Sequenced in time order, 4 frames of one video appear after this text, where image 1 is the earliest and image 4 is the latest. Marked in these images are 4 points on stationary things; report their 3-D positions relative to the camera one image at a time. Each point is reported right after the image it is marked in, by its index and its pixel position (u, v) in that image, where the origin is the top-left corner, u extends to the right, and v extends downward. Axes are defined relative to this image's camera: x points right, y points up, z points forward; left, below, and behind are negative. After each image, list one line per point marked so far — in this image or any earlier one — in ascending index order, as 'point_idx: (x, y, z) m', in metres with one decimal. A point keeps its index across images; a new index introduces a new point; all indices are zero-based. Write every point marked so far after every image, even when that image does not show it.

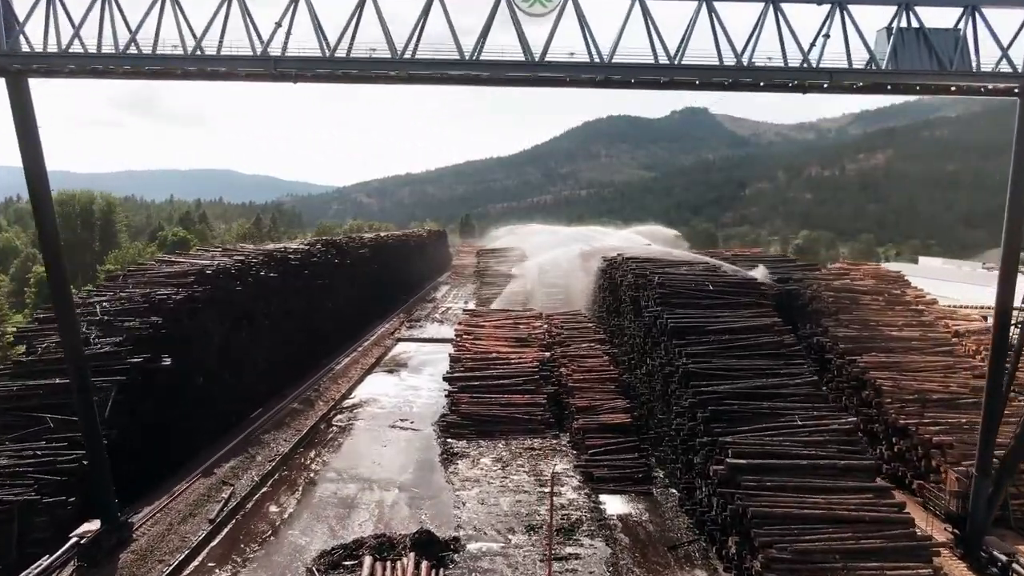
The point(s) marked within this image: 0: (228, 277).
0: (-6.2, +0.2, +16.7) m
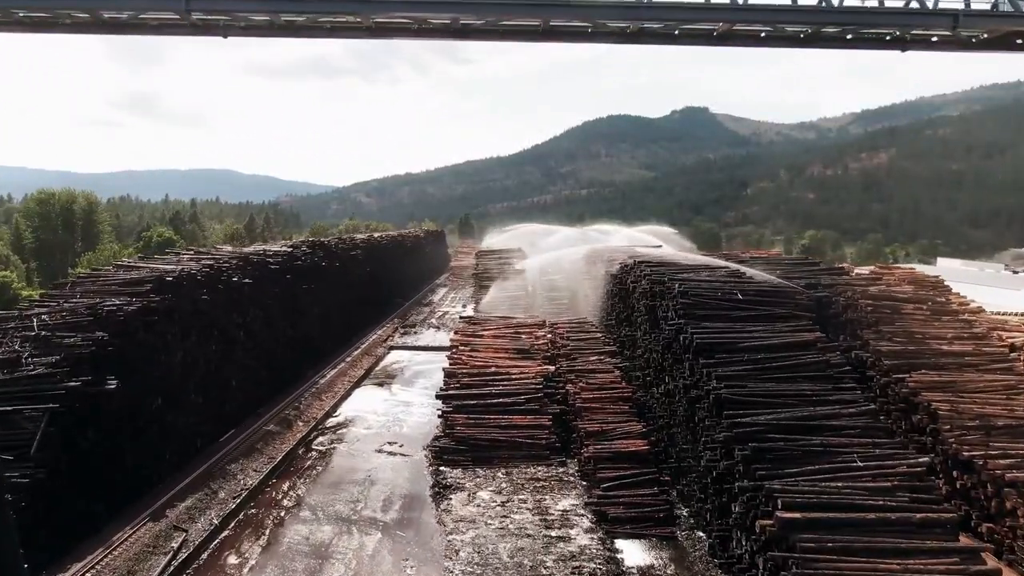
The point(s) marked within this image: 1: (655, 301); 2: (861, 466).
0: (-6.2, +0.1, +14.8) m
1: (+2.8, -0.3, +14.9) m
2: (+4.1, -2.1, +9.0) m
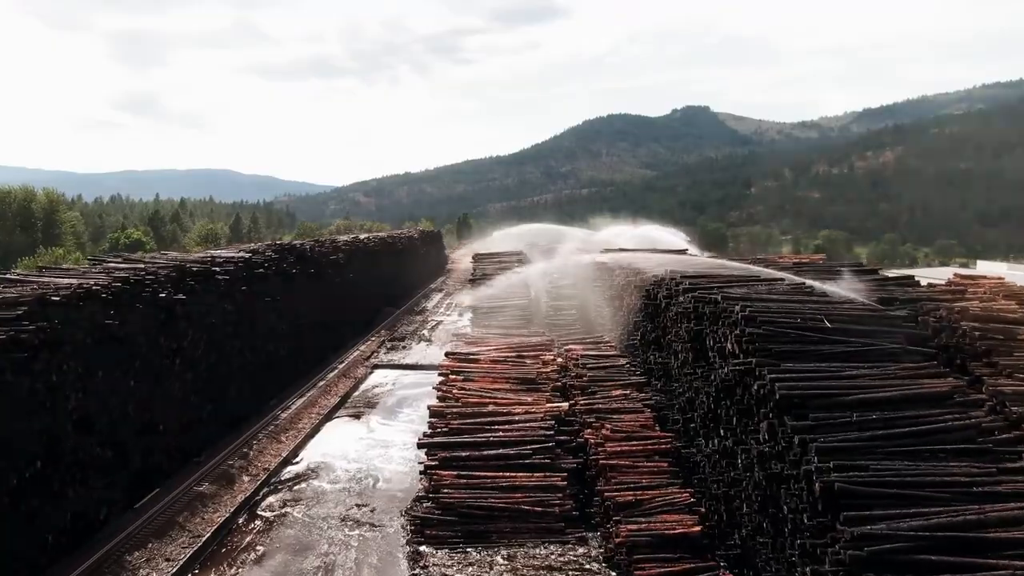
0: (-6.2, -0.2, +11.3) m
1: (+2.8, -0.6, +11.4) m
2: (+4.2, -2.4, +5.5) m
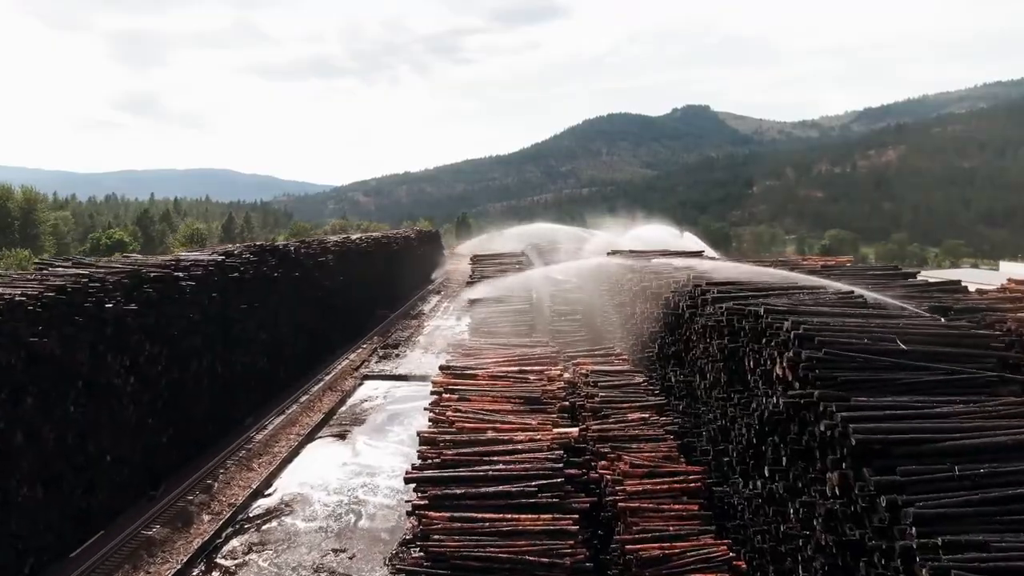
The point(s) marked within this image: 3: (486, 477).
0: (-6.2, -0.4, +9.6) m
1: (+2.9, -0.7, +9.6) m
2: (+4.2, -2.5, +3.7) m
3: (-0.4, -2.7, +10.8) m
